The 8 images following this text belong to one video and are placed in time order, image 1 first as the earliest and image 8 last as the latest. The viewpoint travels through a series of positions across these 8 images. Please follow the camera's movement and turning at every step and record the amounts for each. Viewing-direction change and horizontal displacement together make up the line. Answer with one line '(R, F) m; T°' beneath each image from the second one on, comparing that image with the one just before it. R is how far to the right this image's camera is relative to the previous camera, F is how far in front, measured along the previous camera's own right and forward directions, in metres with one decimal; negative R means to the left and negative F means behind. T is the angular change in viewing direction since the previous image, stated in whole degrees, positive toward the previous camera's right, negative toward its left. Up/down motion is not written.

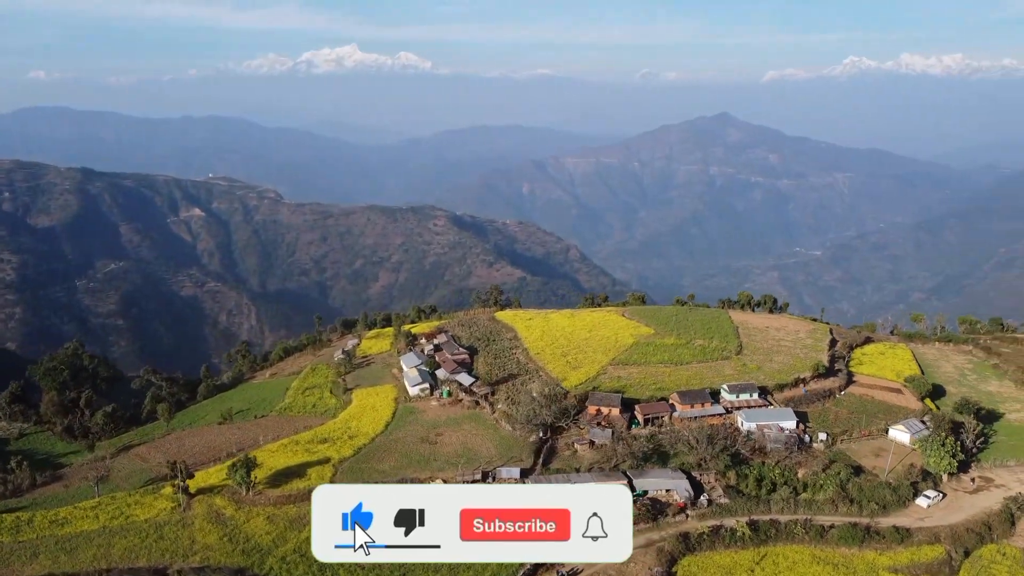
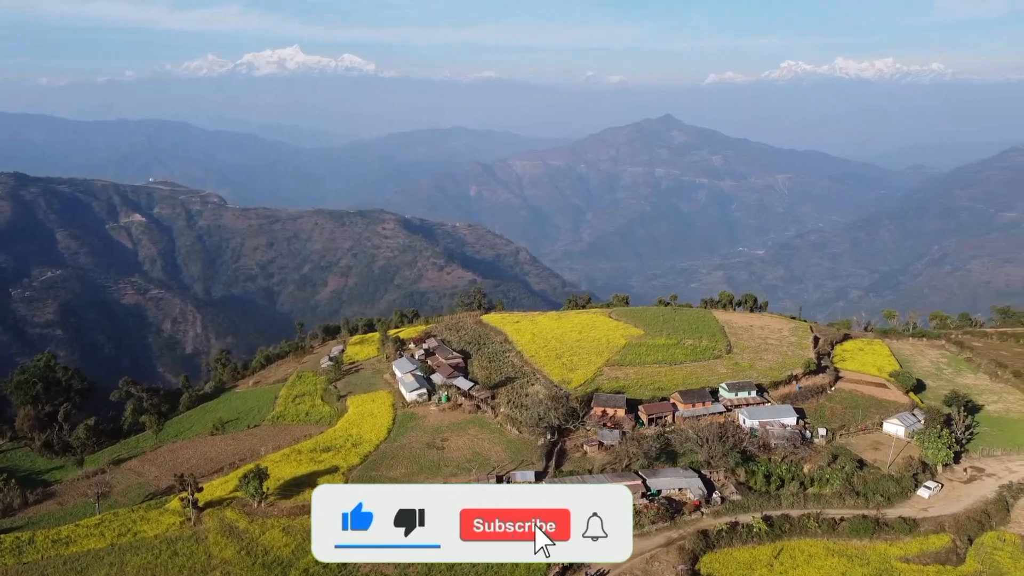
(-2.1, +0.1) m; +4°
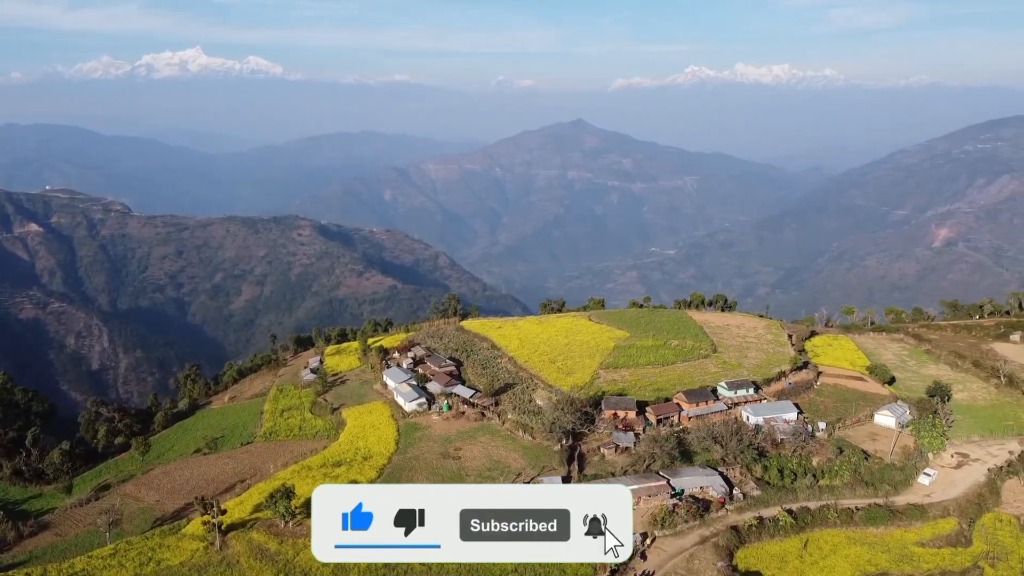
(-3.5, +0.2) m; +6°
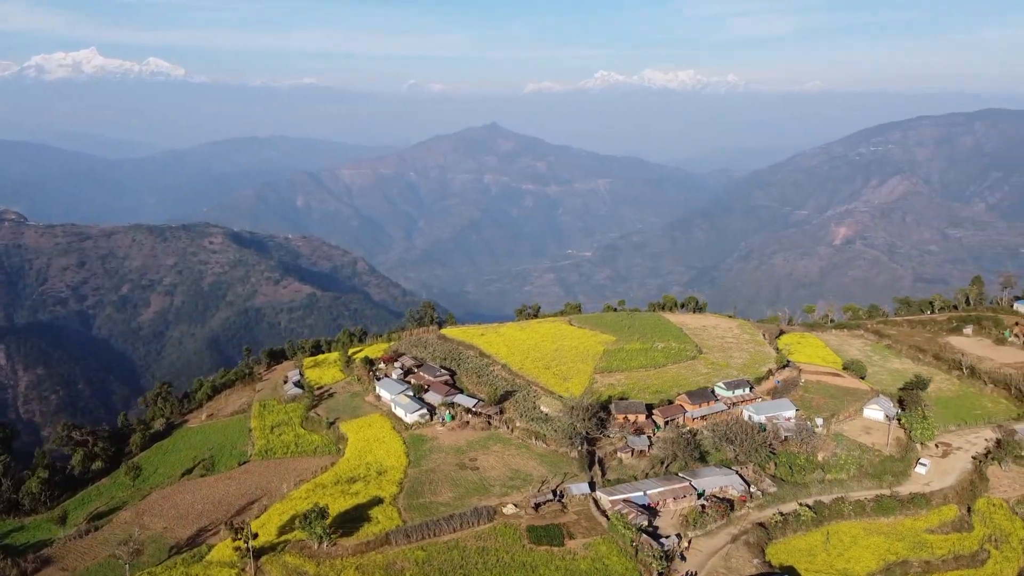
(-3.6, +0.2) m; +6°
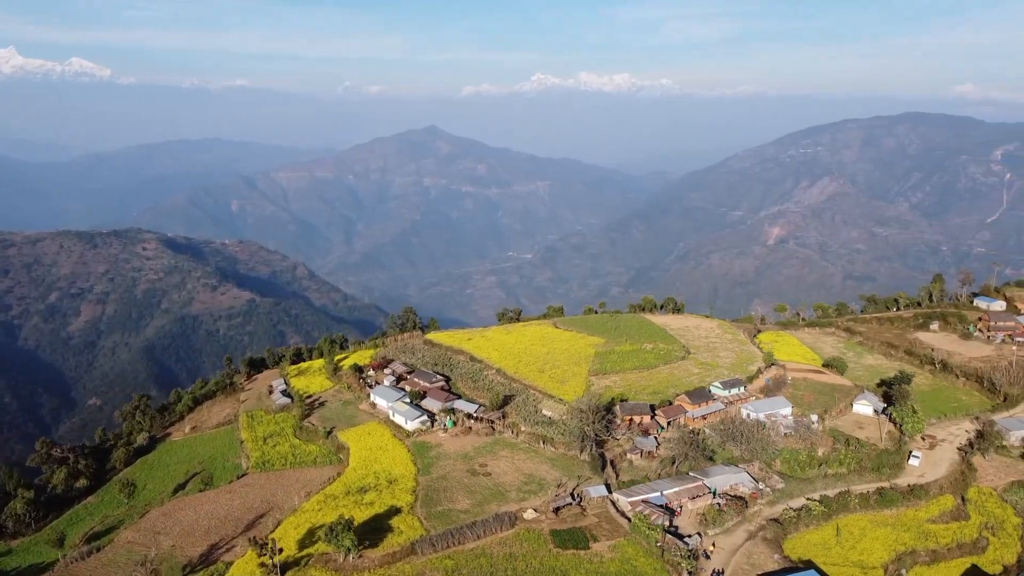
(-2.5, +0.1) m; +4°
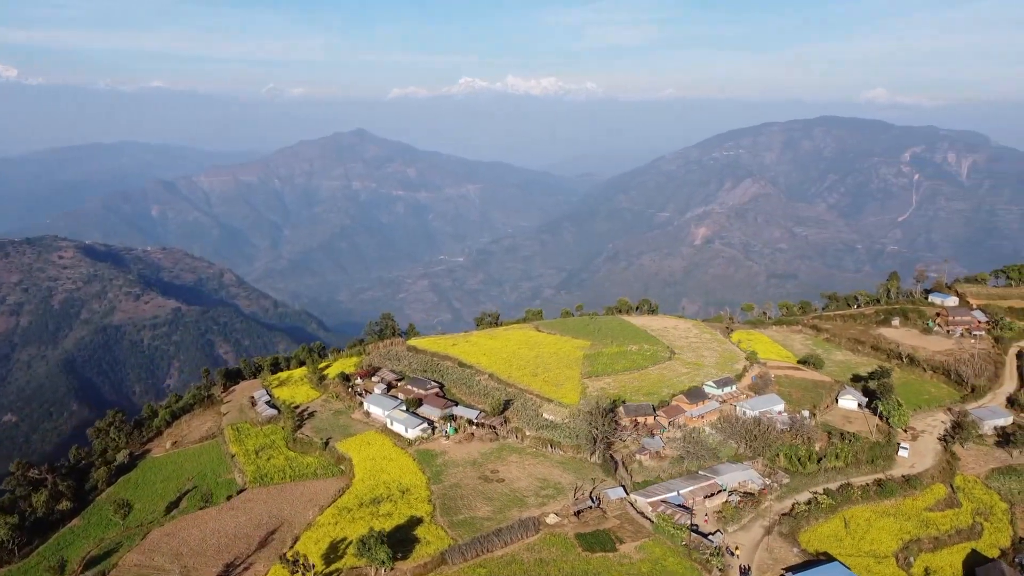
(-2.8, +0.2) m; +5°
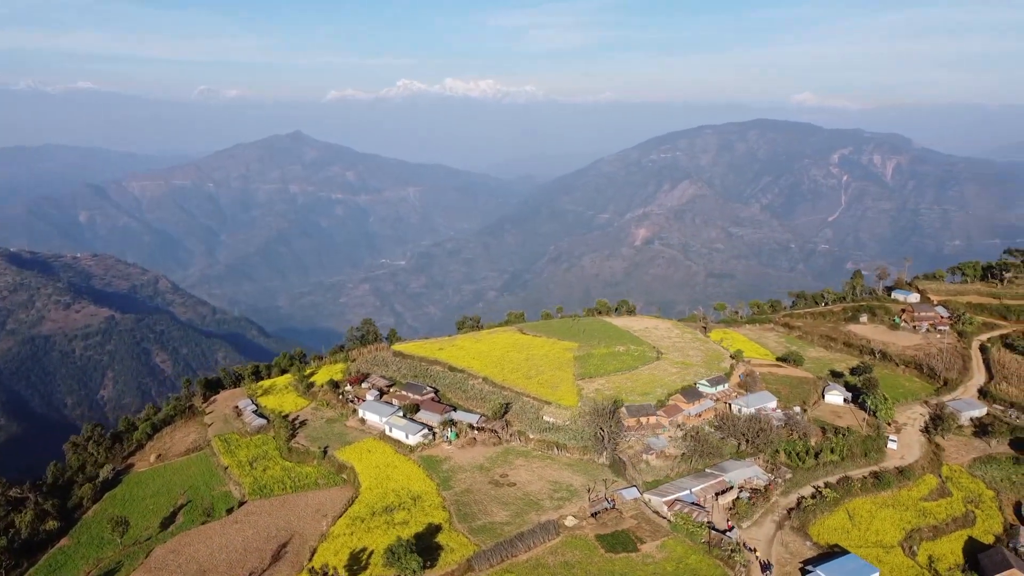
(-2.4, +0.2) m; +4°
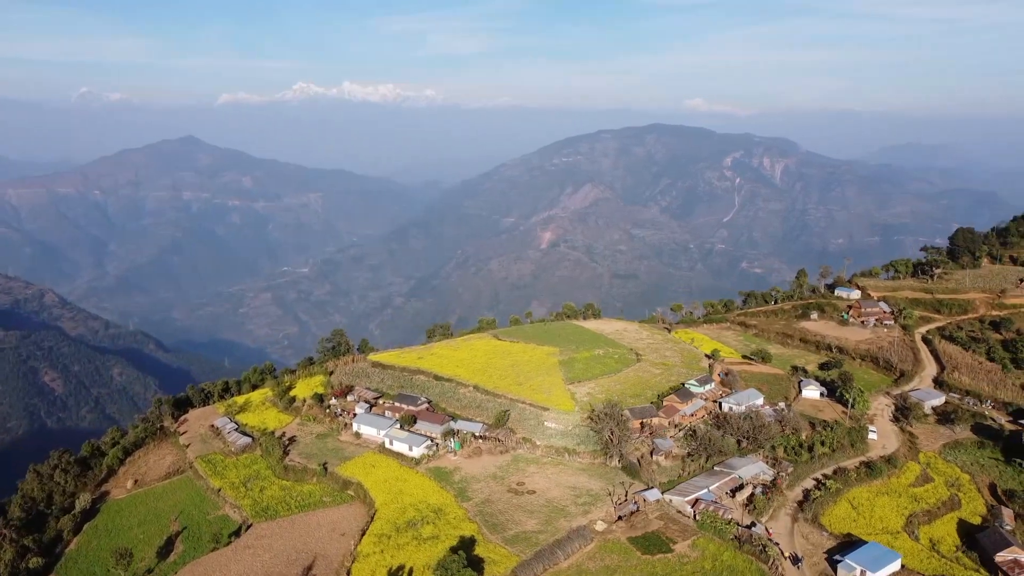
(-3.9, +0.4) m; +7°
